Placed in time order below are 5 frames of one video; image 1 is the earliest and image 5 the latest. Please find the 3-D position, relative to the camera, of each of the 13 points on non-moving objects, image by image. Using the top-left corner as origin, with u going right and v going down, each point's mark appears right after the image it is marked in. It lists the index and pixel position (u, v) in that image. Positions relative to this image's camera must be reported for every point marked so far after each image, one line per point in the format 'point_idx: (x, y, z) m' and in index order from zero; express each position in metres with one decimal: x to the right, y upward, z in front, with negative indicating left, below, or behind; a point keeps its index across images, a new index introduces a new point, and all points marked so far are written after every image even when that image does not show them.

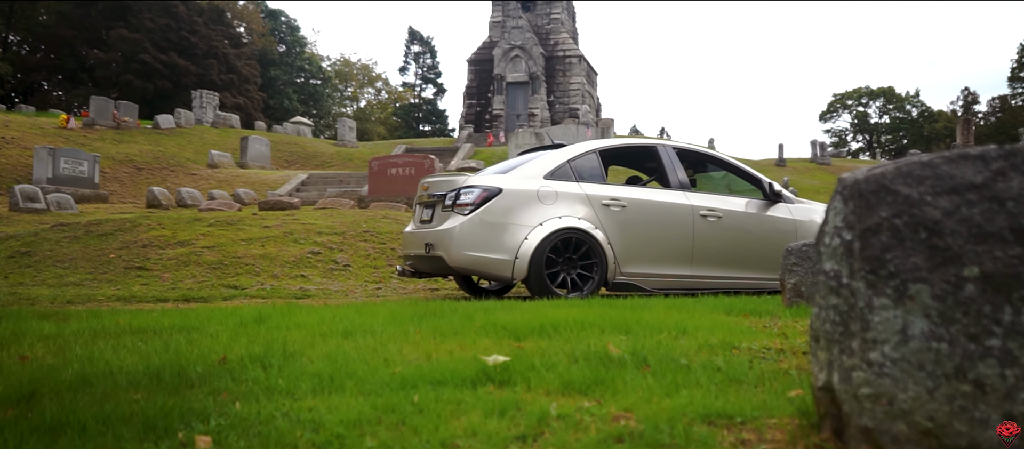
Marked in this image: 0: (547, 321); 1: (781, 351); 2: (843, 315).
0: (+0.2, -0.6, +4.5) m
1: (+1.3, -0.6, +3.6) m
2: (+0.9, -0.2, +2.0) m
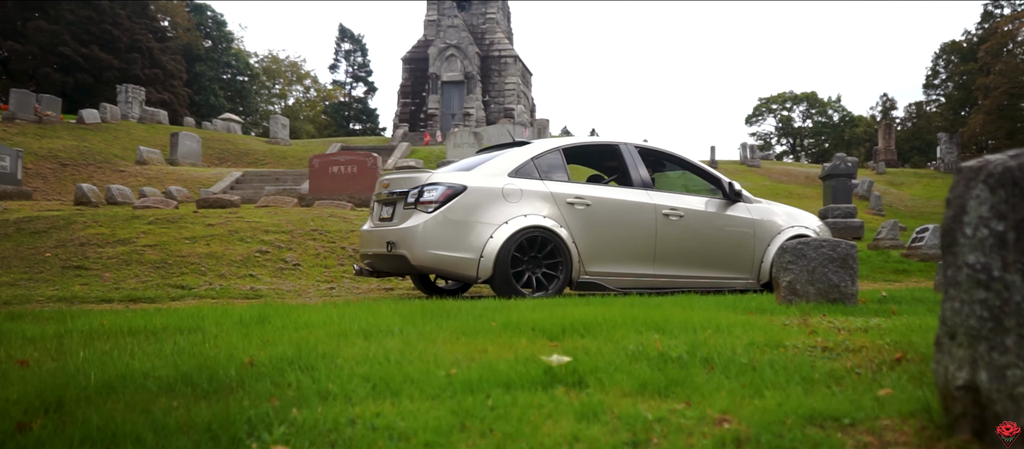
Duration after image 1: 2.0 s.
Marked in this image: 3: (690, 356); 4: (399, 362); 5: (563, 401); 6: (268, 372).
0: (+0.4, -0.6, +4.4) m
1: (+1.5, -0.6, +3.6) m
2: (+1.2, -0.2, +1.9) m
3: (+0.8, -0.6, +3.2) m
4: (-0.5, -0.6, +3.2) m
5: (+0.2, -0.6, +2.5) m
6: (-1.0, -0.6, +3.0) m
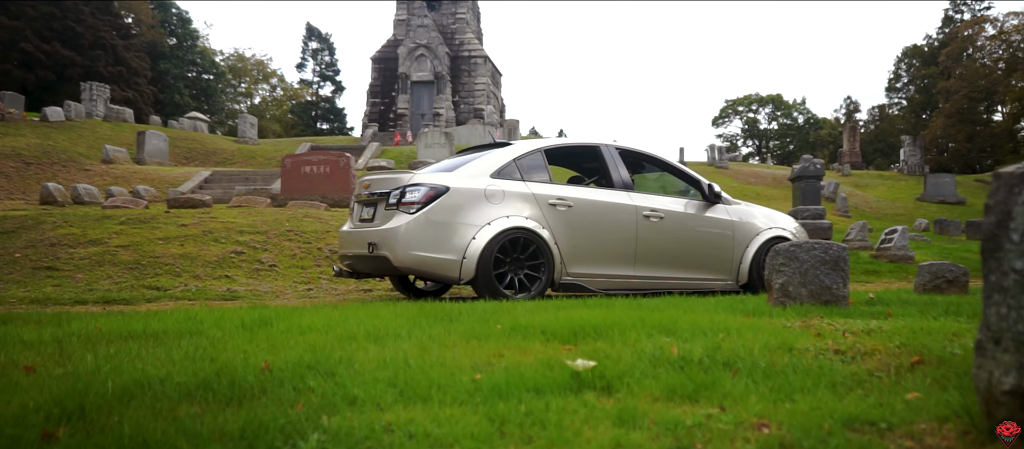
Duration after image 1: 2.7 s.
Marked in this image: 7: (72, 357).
0: (+0.4, -0.6, +4.3) m
1: (+1.6, -0.6, +3.6) m
2: (+1.4, -0.2, +1.9) m
3: (+0.9, -0.6, +3.2) m
4: (-0.4, -0.6, +3.1) m
5: (+0.3, -0.6, +2.5) m
6: (-0.9, -0.6, +2.9) m
7: (-2.1, -0.6, +3.5) m
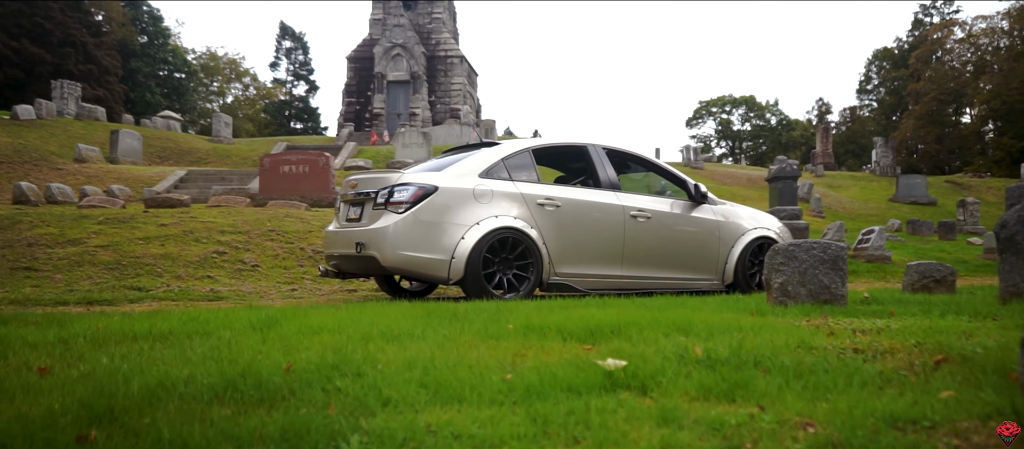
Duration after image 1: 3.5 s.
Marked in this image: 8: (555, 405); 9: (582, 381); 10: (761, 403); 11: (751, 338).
0: (+0.5, -0.6, +4.3) m
1: (+1.7, -0.6, +3.6) m
2: (+1.5, -0.2, +1.9) m
3: (+1.0, -0.6, +3.2) m
4: (-0.3, -0.6, +3.1) m
5: (+0.4, -0.6, +2.5) m
6: (-0.8, -0.6, +2.9) m
7: (-2.0, -0.6, +3.4) m
8: (+0.2, -0.6, +2.5) m
9: (+0.3, -0.6, +2.8) m
10: (+0.9, -0.6, +2.5) m
11: (+1.3, -0.6, +3.8) m
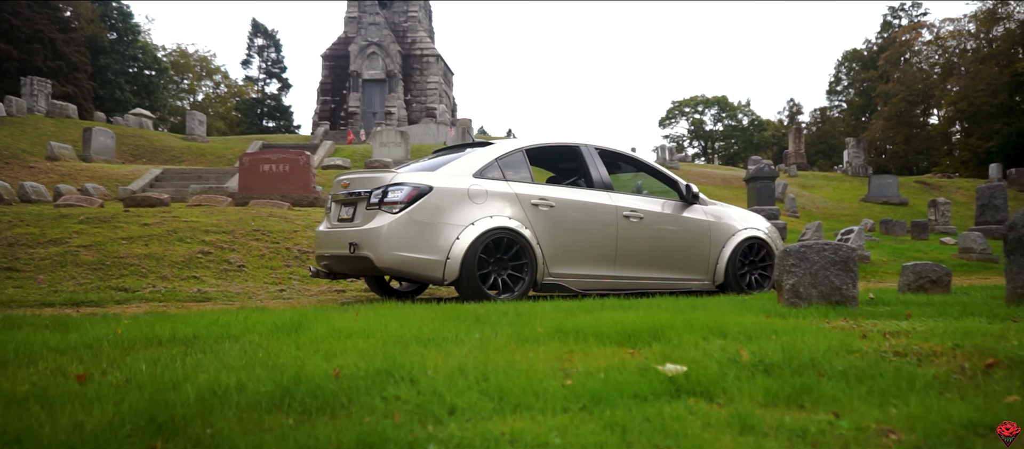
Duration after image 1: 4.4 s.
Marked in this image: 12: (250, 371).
0: (+0.7, -0.6, +4.3) m
1: (+1.9, -0.6, +3.6) m
2: (+1.8, -0.2, +1.9) m
3: (+1.2, -0.6, +3.2) m
4: (-0.1, -0.6, +3.0) m
5: (+0.7, -0.6, +2.4) m
6: (-0.6, -0.6, +2.8) m
7: (-1.8, -0.6, +3.3) m
8: (+0.4, -0.6, +2.4) m
9: (+0.5, -0.6, +2.7) m
10: (+1.1, -0.6, +2.5) m
11: (+1.5, -0.6, +3.8) m
12: (-1.1, -0.6, +3.1) m
